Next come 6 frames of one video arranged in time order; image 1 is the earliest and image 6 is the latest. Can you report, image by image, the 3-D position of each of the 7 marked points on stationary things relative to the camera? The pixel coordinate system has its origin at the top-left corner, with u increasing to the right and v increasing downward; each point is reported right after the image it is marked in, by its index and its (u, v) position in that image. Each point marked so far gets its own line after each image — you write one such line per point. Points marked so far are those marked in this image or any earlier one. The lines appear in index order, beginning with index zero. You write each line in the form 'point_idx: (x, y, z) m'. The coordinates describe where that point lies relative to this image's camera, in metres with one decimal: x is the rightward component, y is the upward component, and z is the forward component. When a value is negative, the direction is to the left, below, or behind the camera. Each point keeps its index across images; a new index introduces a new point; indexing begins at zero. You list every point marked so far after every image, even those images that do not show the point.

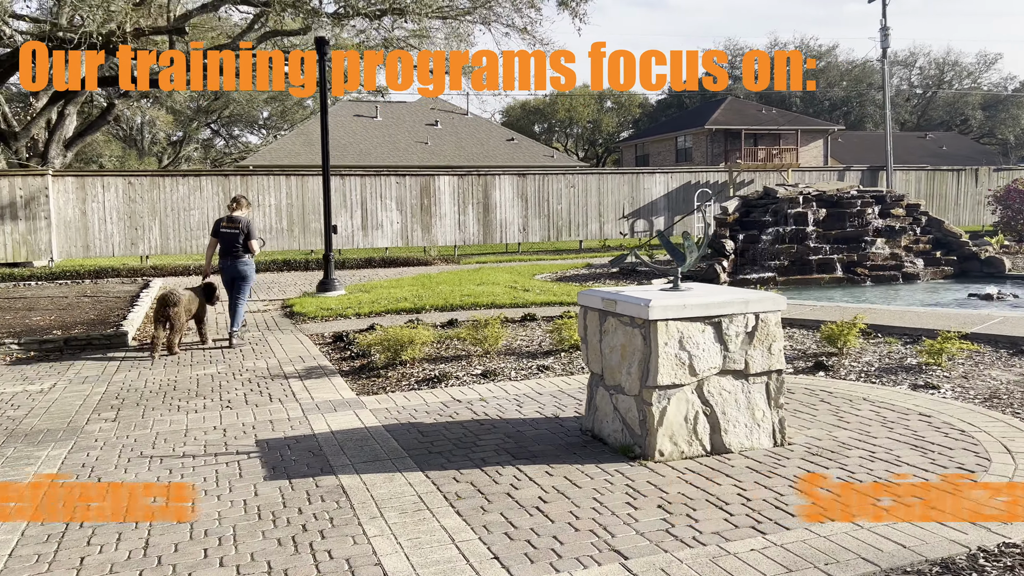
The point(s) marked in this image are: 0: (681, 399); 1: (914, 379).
0: (+1.0, -0.6, +4.6) m
1: (+3.2, -0.7, +6.6) m
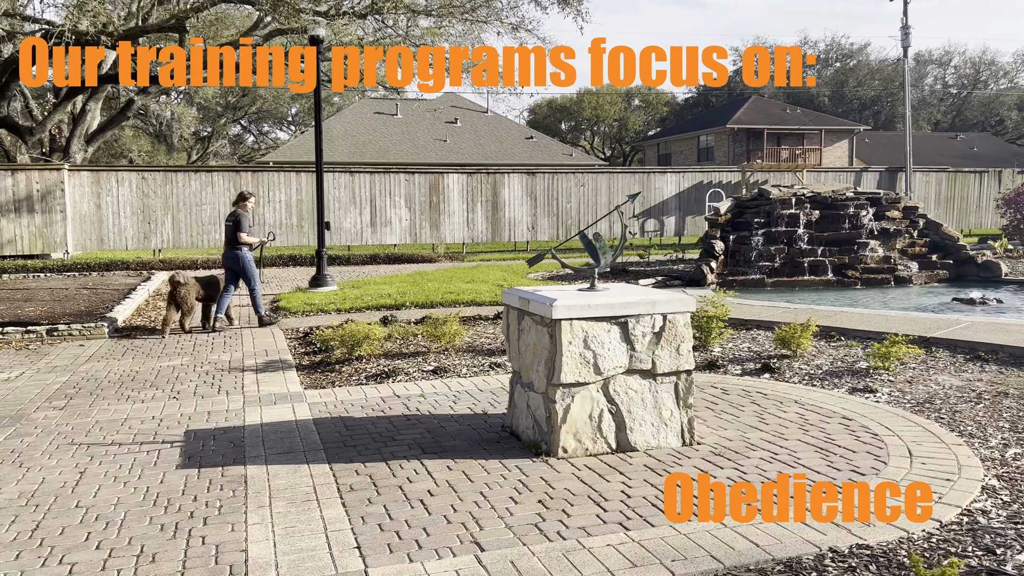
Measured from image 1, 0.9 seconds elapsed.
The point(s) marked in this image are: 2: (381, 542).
0: (+0.4, -0.6, +4.7) m
1: (+2.7, -0.8, +6.6) m
2: (-0.6, -1.1, +3.5) m
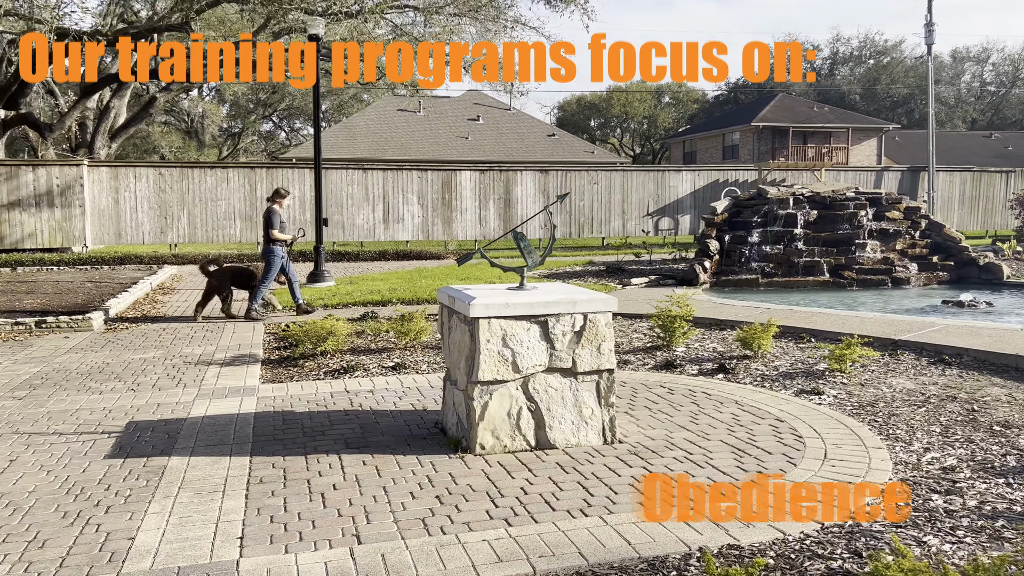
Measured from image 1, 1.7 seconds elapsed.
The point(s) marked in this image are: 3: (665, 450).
0: (0.0, -0.6, +4.7) m
1: (+2.3, -0.8, +6.5) m
2: (-1.1, -1.1, +3.6) m
3: (+0.9, -0.9, +4.8) m
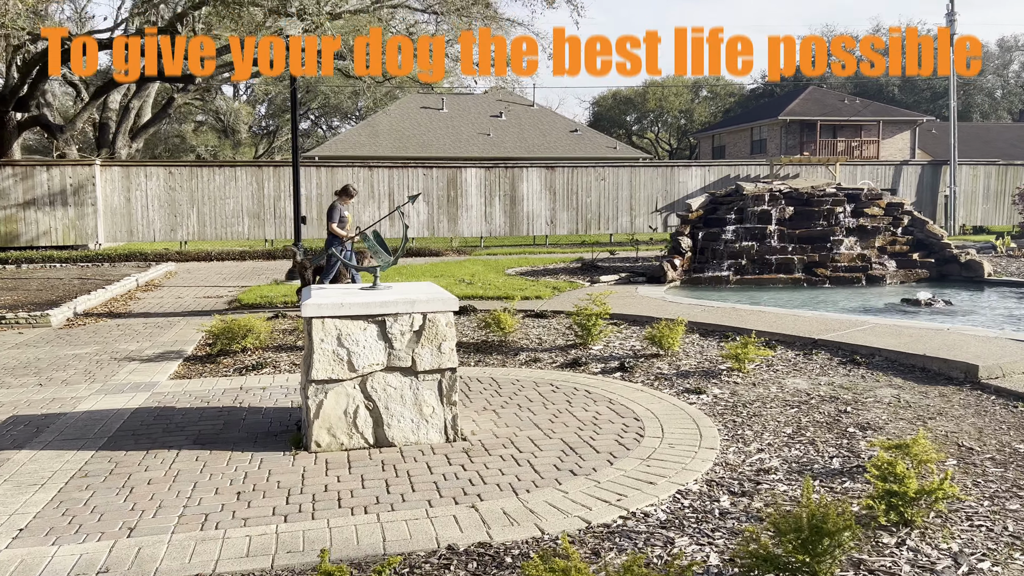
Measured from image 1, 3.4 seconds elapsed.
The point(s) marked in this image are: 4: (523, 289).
0: (-1.0, -0.6, +4.8) m
1: (+1.4, -0.8, +6.5) m
2: (-2.1, -1.1, +3.7) m
3: (-0.1, -0.9, +4.8) m
4: (+0.2, 0.0, +13.1) m
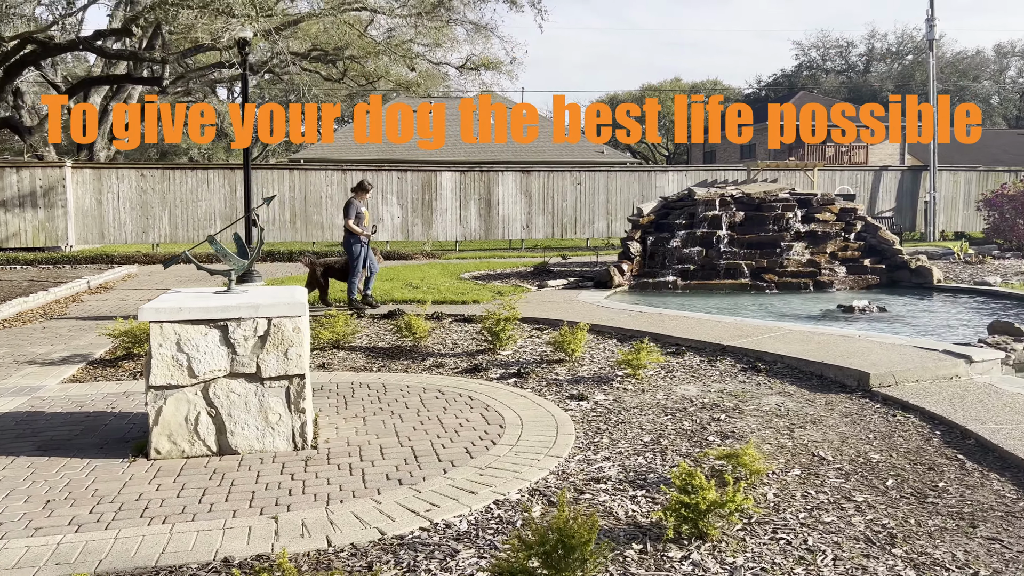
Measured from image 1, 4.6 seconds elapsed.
0: (-1.9, -0.6, +4.7) m
1: (+0.5, -0.8, +6.4) m
2: (-3.0, -1.1, +3.6) m
3: (-1.0, -1.0, +4.7) m
4: (-0.7, -0.1, +13.0) m
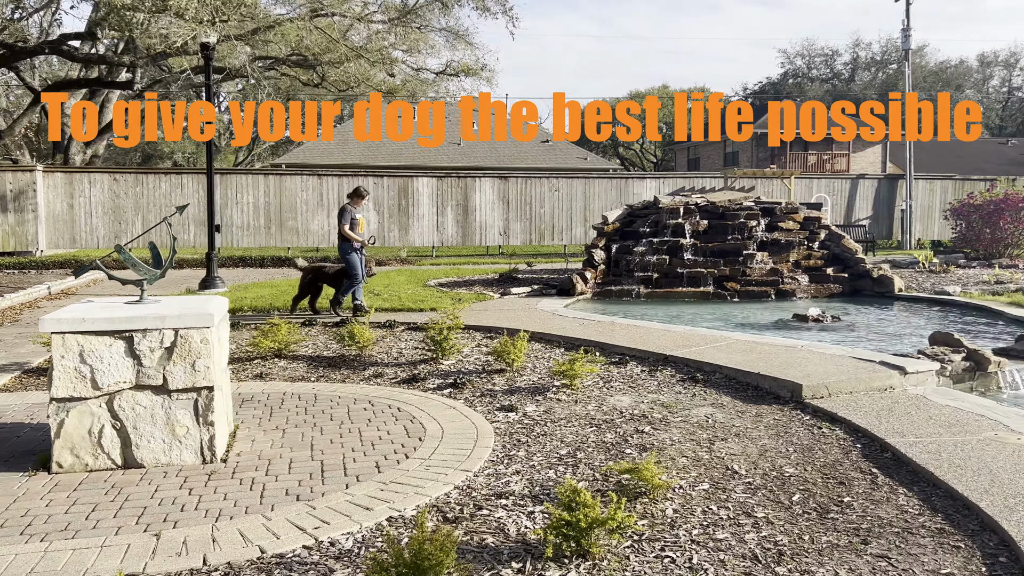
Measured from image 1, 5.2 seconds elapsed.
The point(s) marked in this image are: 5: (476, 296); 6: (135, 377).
0: (-2.4, -0.7, +4.6) m
1: (0.0, -0.9, +6.4) m
2: (-3.5, -1.1, +3.5) m
3: (-1.5, -1.0, +4.6) m
4: (-1.3, -0.2, +12.9) m
5: (-0.6, -0.1, +13.4) m
6: (-2.1, -0.5, +4.7) m
